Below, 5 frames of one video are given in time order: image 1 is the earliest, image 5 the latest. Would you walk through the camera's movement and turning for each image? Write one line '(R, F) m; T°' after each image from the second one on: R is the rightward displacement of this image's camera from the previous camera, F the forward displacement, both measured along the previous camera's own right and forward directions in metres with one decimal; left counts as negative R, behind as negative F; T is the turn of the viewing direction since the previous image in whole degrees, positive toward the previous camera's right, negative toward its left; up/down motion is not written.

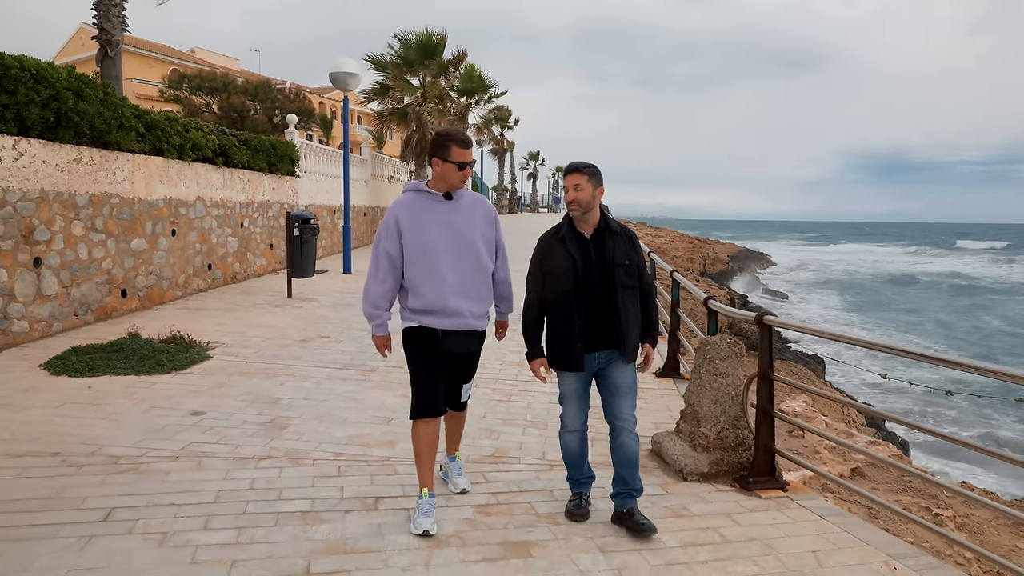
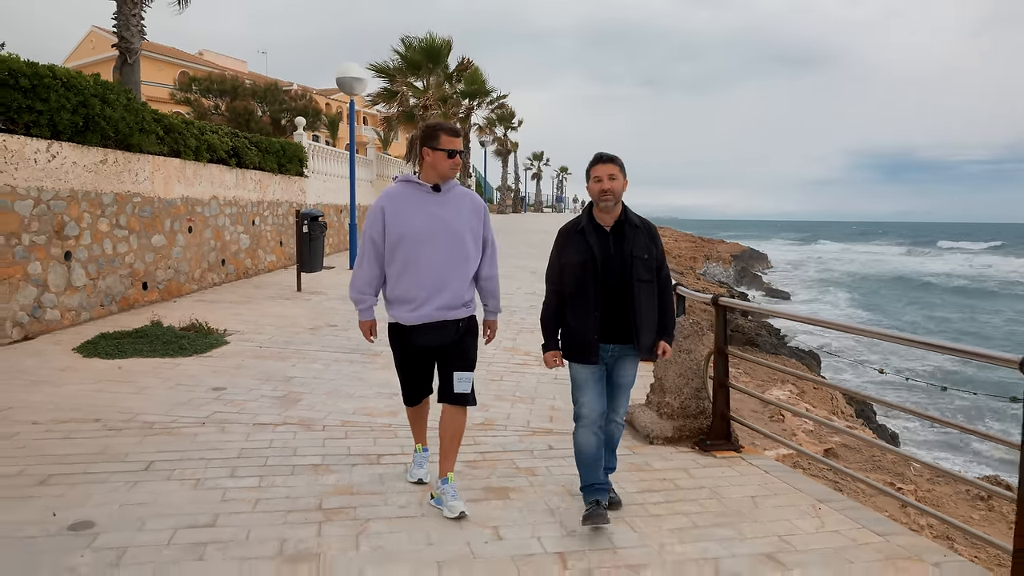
(+0.1, -0.5) m; 0°
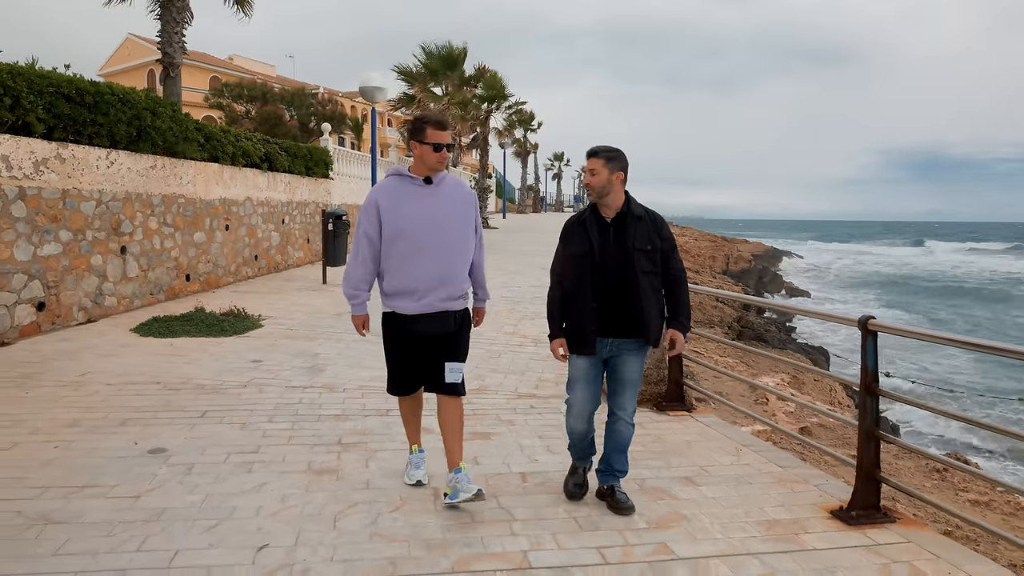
(+0.3, -0.8) m; -2°
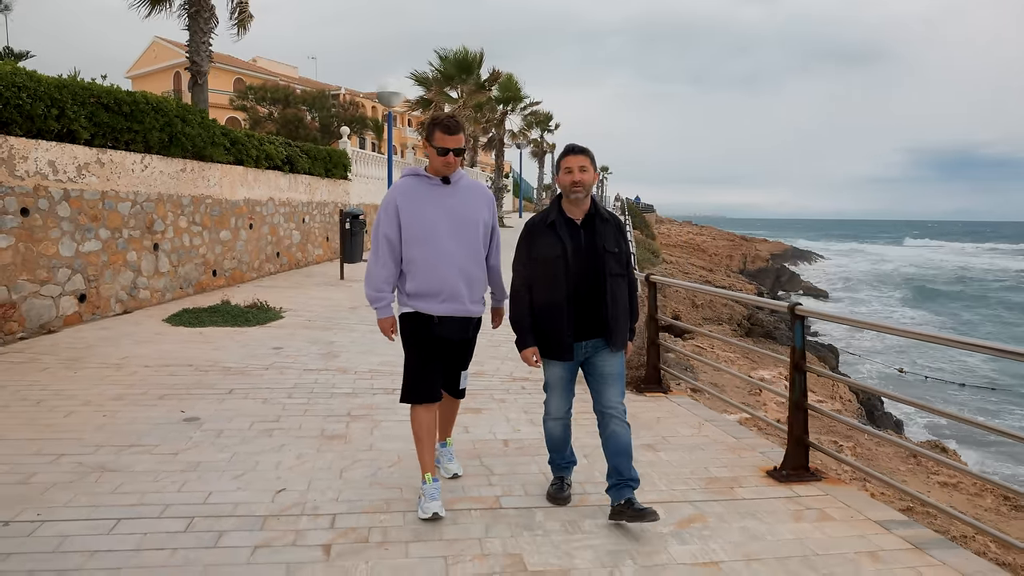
(+0.2, -0.5) m; -2°
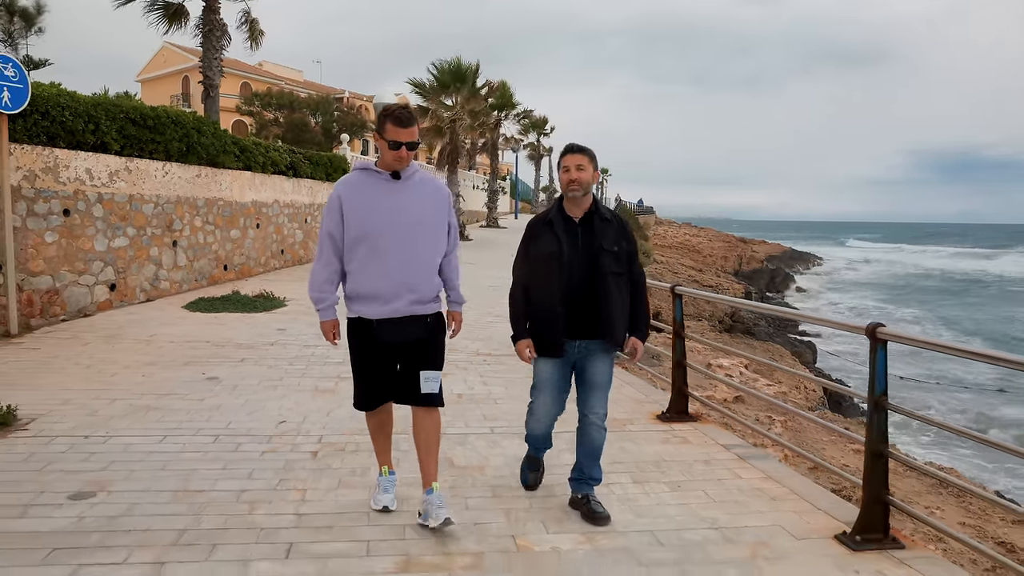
(+0.4, -1.1) m; 0°
